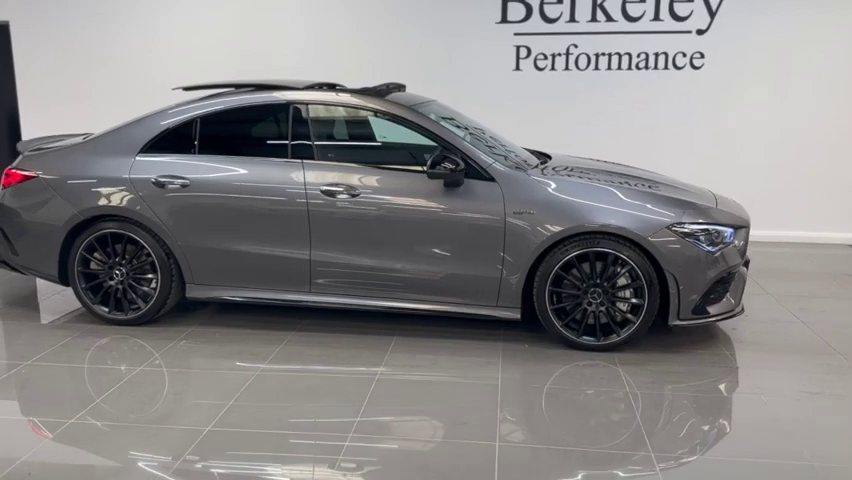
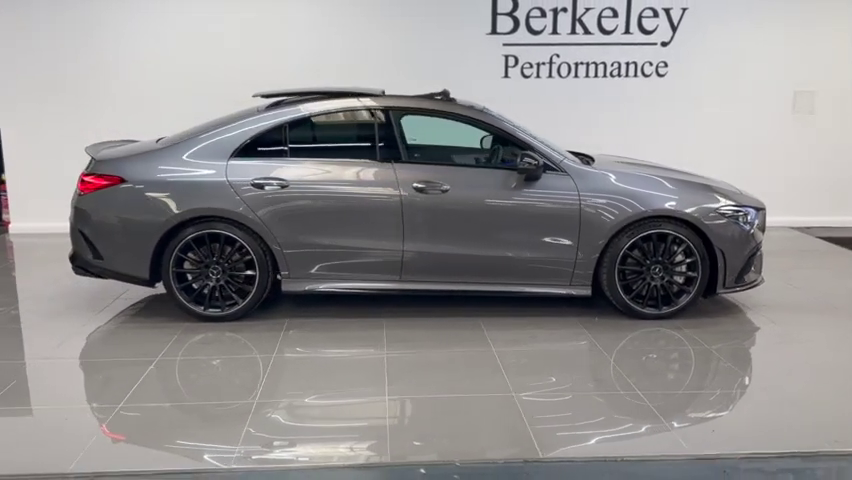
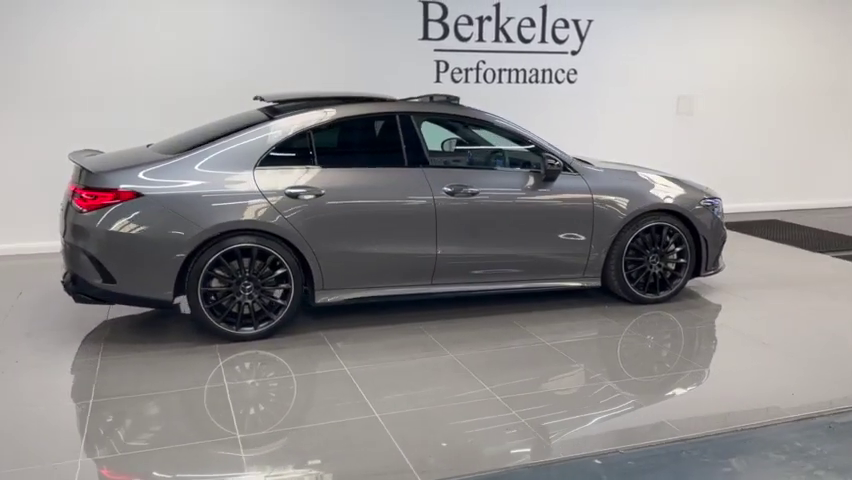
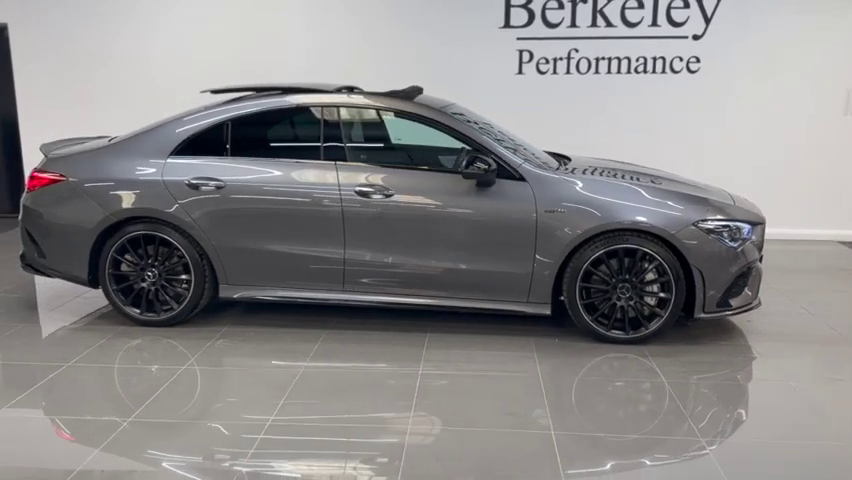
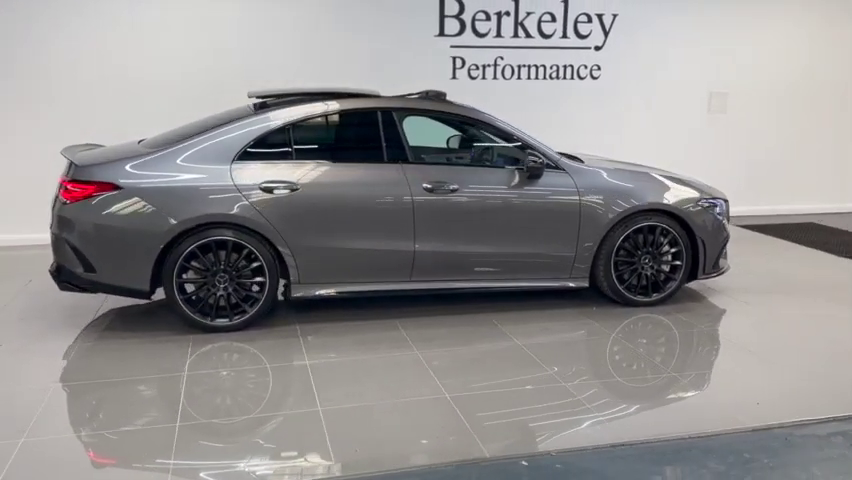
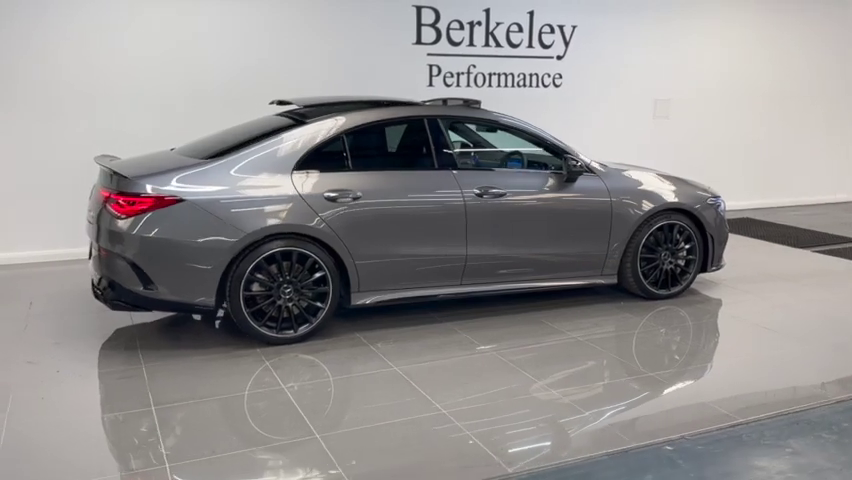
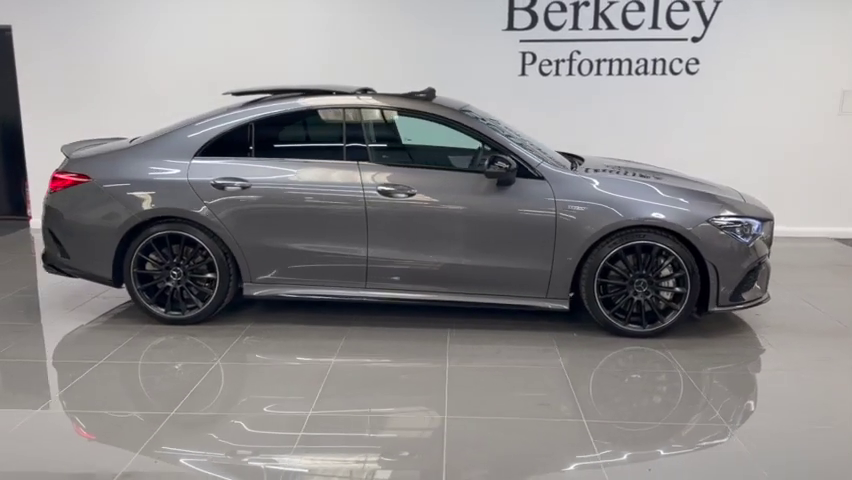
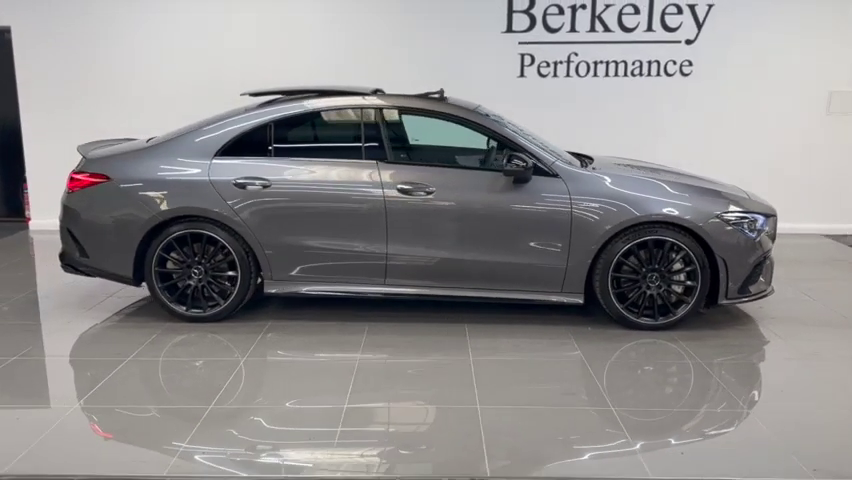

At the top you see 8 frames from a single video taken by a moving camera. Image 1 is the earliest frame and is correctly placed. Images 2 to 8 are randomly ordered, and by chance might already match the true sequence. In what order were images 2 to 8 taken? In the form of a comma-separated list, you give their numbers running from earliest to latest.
4, 7, 8, 2, 5, 3, 6
